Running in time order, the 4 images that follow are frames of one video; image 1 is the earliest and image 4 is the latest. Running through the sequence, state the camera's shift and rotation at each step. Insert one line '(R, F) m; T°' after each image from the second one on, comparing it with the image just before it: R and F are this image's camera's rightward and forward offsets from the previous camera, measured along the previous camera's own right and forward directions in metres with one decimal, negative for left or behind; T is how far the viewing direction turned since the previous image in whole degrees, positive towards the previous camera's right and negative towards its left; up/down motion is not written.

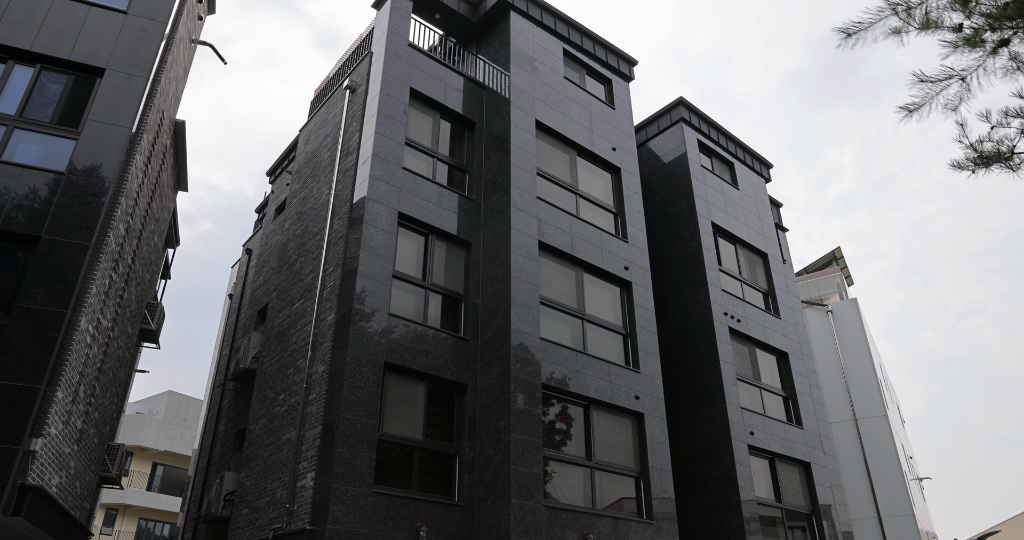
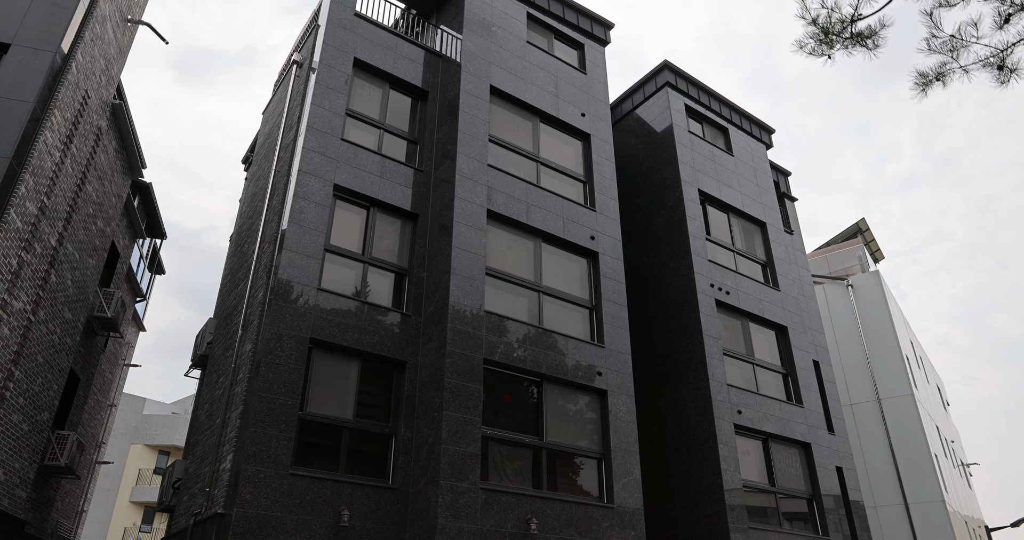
(+2.1, +0.9) m; -4°
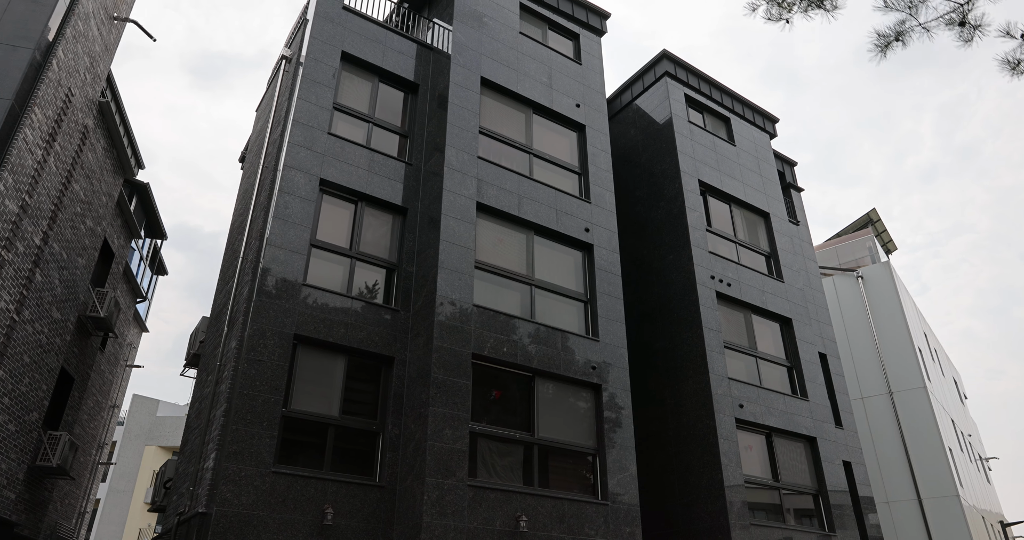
(+0.5, +0.3) m; -1°
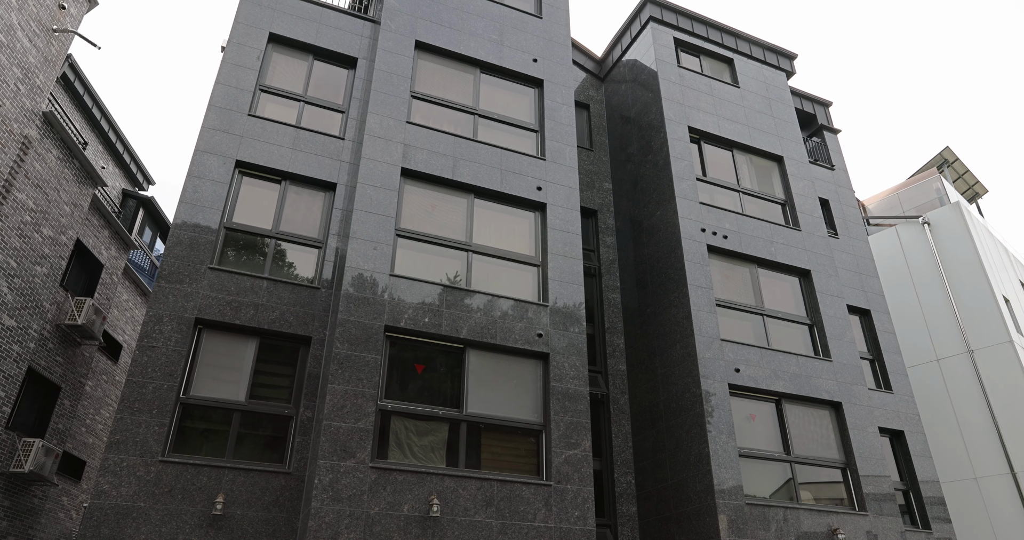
(+3.3, +1.5) m; -9°
